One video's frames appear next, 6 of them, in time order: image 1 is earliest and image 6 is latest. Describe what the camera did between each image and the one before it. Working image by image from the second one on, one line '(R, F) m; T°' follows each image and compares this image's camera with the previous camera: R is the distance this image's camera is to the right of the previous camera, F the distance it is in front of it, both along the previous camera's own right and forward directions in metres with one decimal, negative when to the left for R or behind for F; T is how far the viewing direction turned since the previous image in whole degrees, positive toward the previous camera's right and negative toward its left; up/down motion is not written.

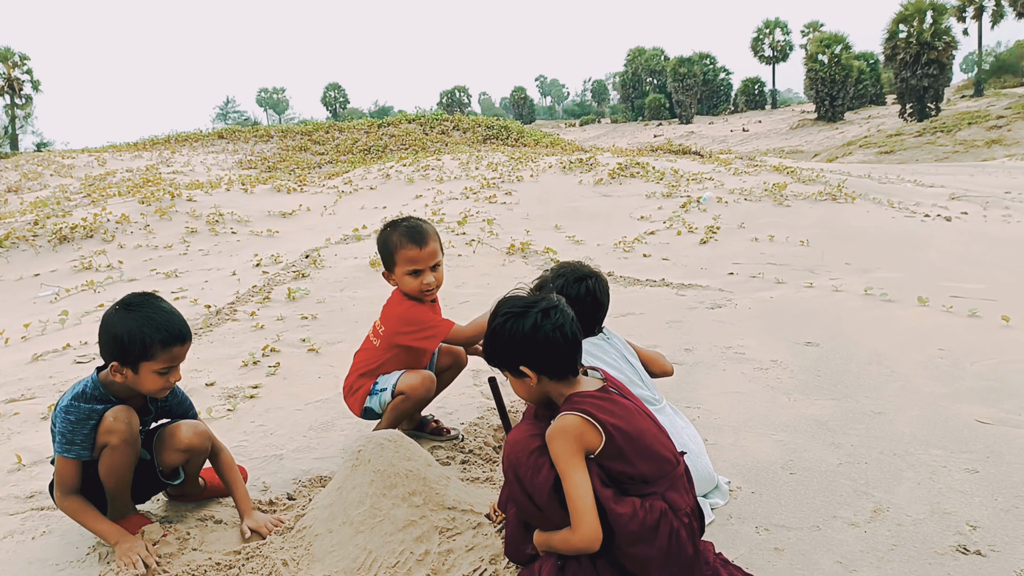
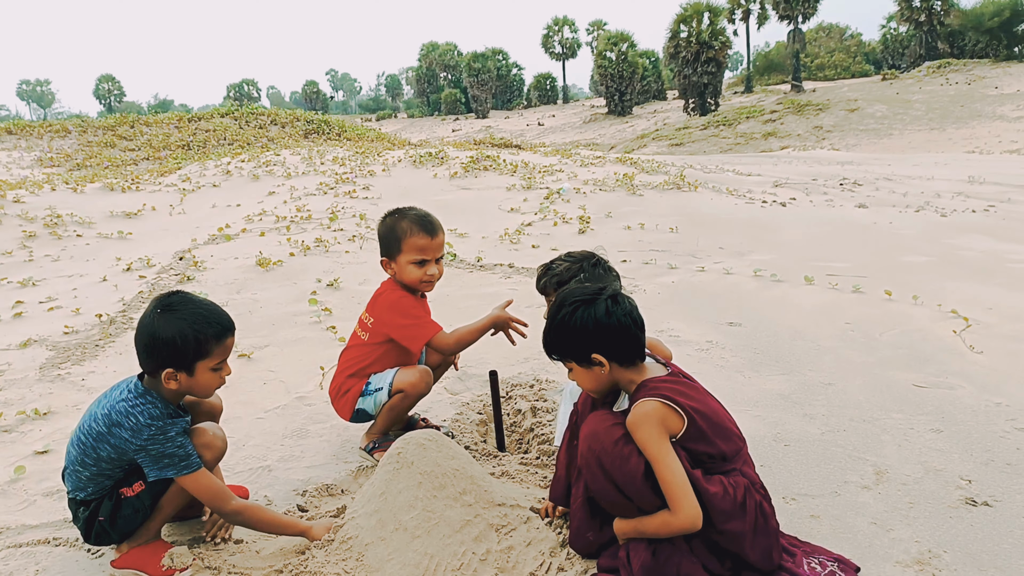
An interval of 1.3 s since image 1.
(-0.5, +0.1) m; +12°
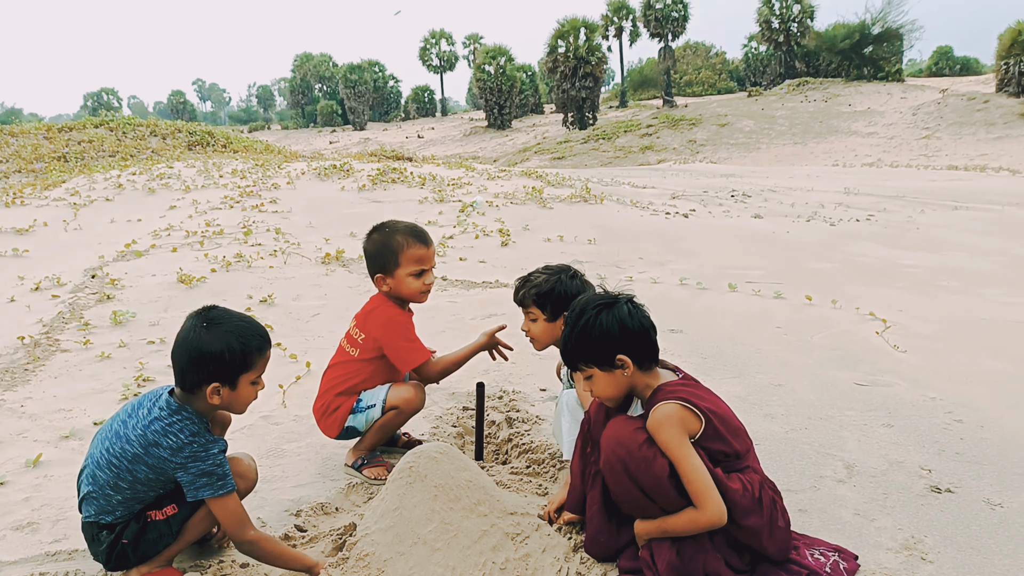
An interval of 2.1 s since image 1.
(-0.3, 0.0) m; +7°
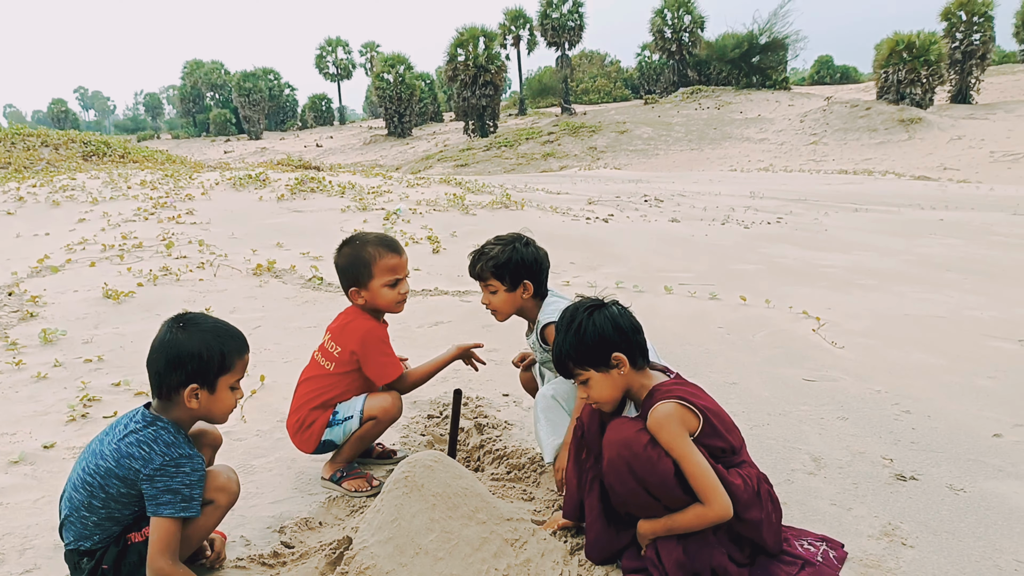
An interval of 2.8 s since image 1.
(-0.2, 0.0) m; +6°
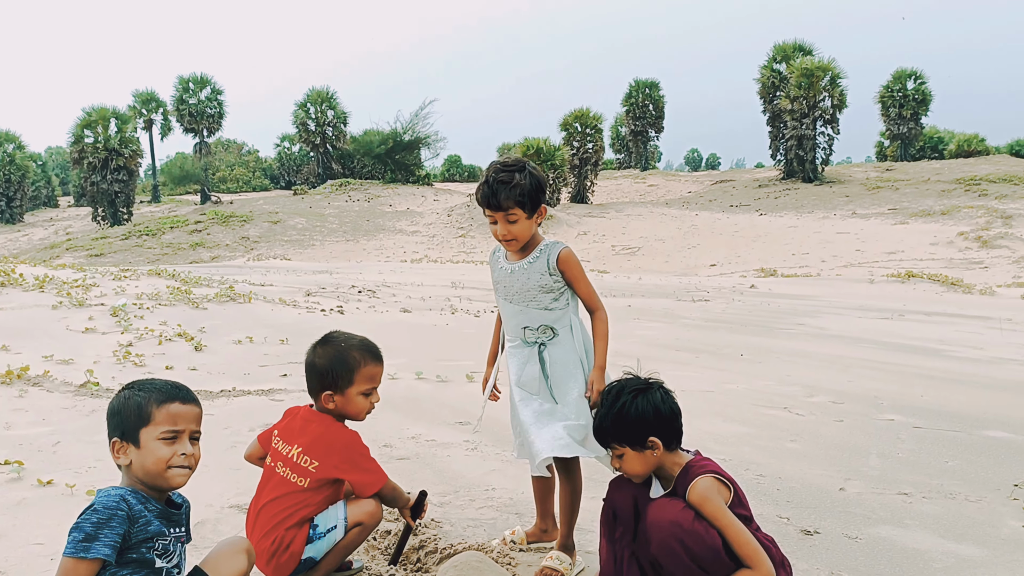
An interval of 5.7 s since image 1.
(-0.8, +0.1) m; +22°
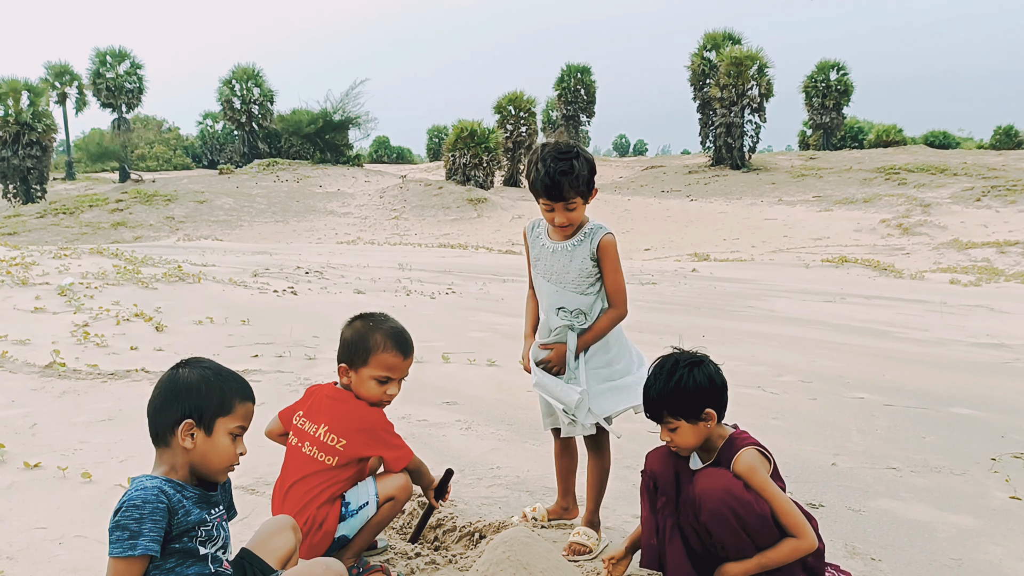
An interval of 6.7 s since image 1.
(-0.3, 0.0) m; +4°
